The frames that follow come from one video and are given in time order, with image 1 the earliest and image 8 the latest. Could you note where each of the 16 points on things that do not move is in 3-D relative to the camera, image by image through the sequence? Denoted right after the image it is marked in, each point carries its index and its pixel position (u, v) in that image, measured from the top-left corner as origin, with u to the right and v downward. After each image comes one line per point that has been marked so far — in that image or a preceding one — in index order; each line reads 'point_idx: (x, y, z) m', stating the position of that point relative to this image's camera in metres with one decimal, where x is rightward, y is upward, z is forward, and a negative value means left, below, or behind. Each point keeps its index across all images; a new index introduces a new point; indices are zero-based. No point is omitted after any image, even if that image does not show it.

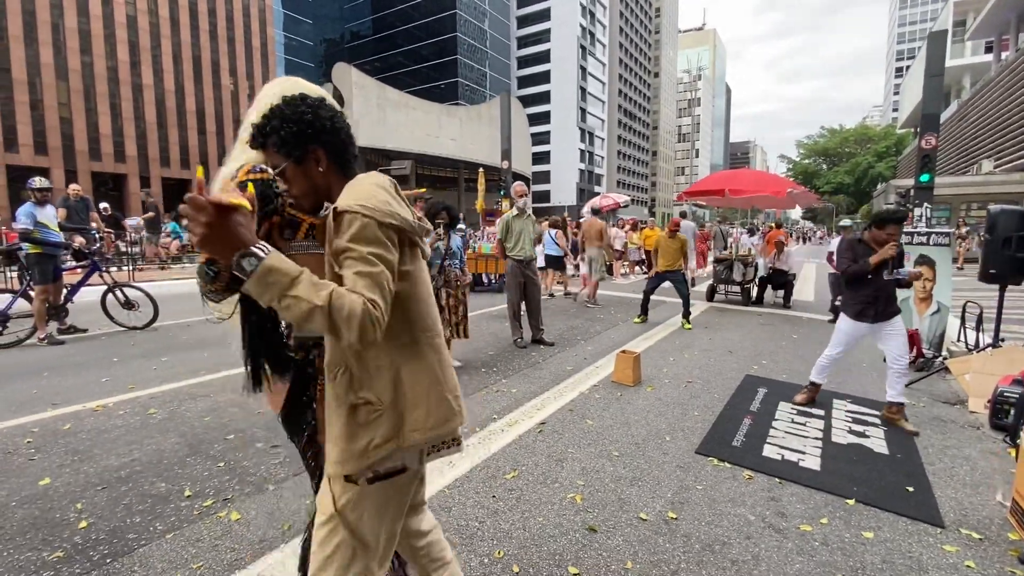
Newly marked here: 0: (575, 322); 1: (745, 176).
0: (+1.1, -0.6, +8.4) m
1: (+5.1, +2.5, +10.6) m
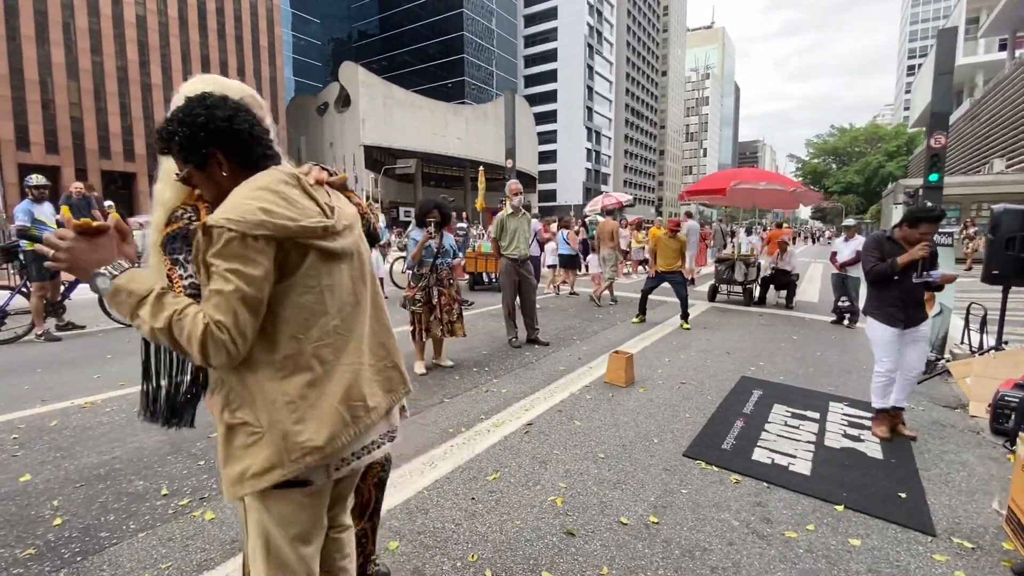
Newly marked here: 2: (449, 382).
0: (+1.0, -0.6, +8.3) m
1: (+5.1, +2.5, +10.5) m
2: (-0.6, -1.0, +4.9) m
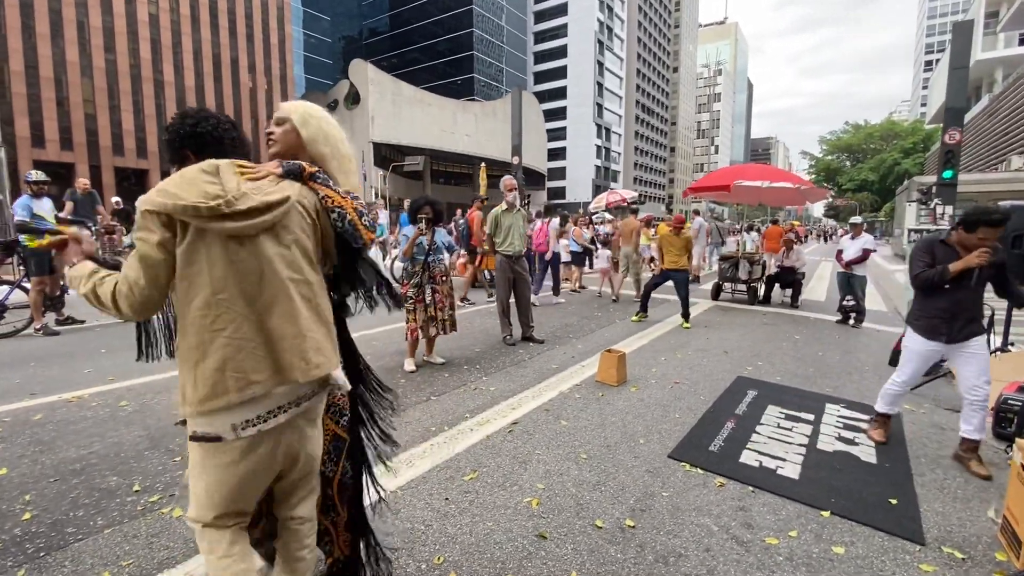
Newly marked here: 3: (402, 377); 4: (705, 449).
0: (+1.0, -0.5, +8.2) m
1: (+5.1, +2.5, +10.3) m
2: (-0.8, -0.9, +4.9) m
3: (-1.1, -0.9, +4.9) m
4: (+1.5, -1.2, +3.7) m
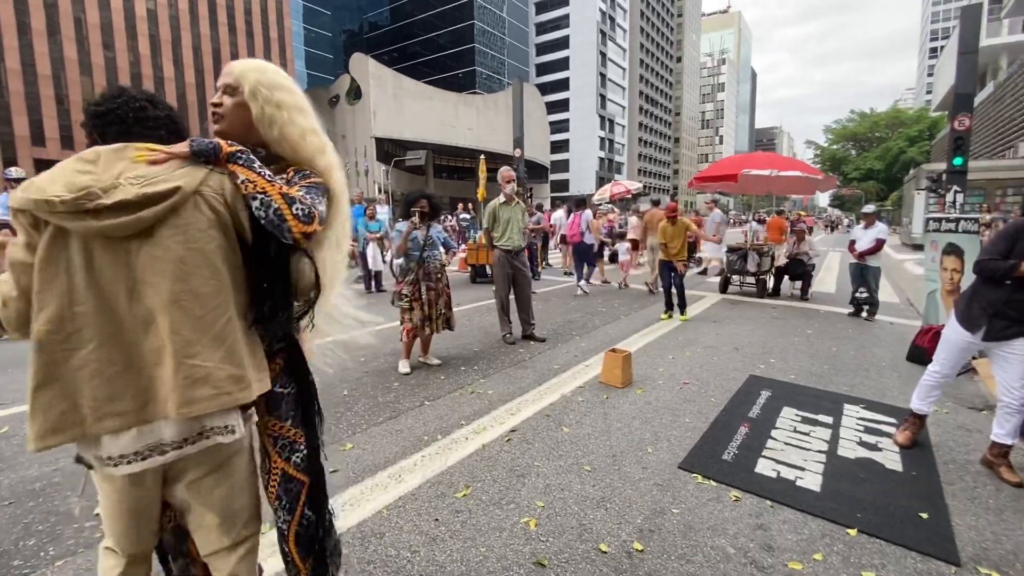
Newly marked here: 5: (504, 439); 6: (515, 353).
0: (+1.0, -0.4, +7.9) m
1: (+5.1, +2.6, +10.0) m
2: (-0.8, -0.9, +4.6) m
3: (-1.1, -0.9, +4.7) m
4: (+1.4, -1.2, +3.4) m
5: (-0.1, -1.1, +3.6) m
6: (0.0, -0.8, +5.7) m
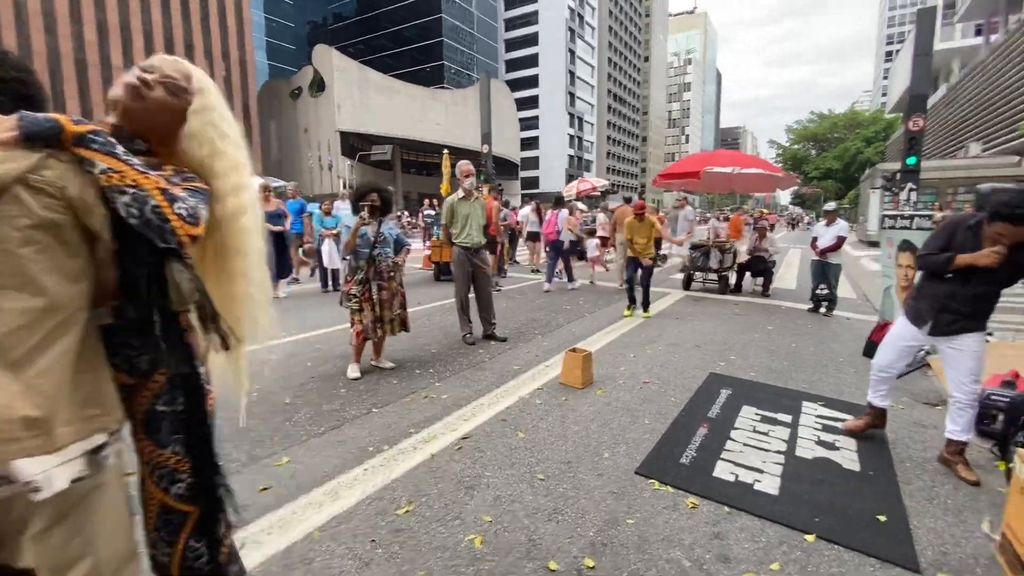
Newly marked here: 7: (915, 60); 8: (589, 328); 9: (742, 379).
0: (+0.4, -0.4, +7.8) m
1: (+4.4, +2.7, +10.1) m
2: (-1.2, -0.9, +4.4) m
3: (-1.5, -0.9, +4.4) m
4: (+1.1, -1.2, +3.3) m
5: (-0.4, -1.1, +3.4) m
6: (-0.4, -0.7, +5.5) m
7: (+11.1, +6.3, +13.4) m
8: (+1.1, -0.6, +6.8) m
9: (+2.3, -0.9, +5.0) m
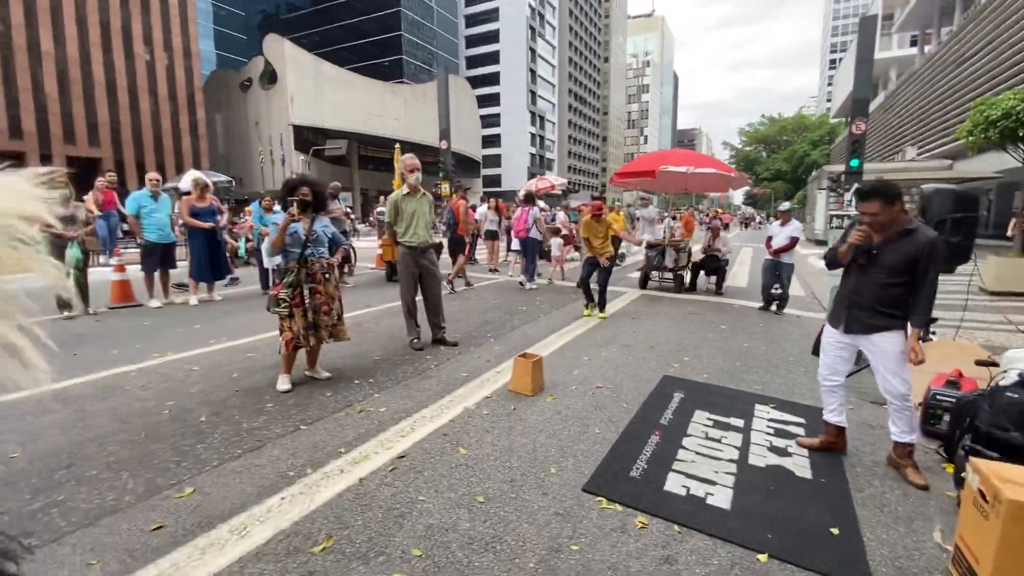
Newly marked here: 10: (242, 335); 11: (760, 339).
0: (-0.3, -0.4, +7.5) m
1: (+3.4, +2.7, +10.1) m
2: (-1.6, -0.9, +4.0) m
3: (-2.0, -0.9, +4.0) m
4: (+0.7, -1.2, +3.1) m
5: (-0.8, -1.1, +3.1) m
6: (-1.0, -0.8, +5.2) m
7: (+9.9, +6.4, +13.9) m
8: (+0.4, -0.6, +6.6) m
9: (+1.8, -0.9, +4.9) m
10: (-3.4, -0.6, +6.0) m
11: (+3.4, -0.7, +6.6) m
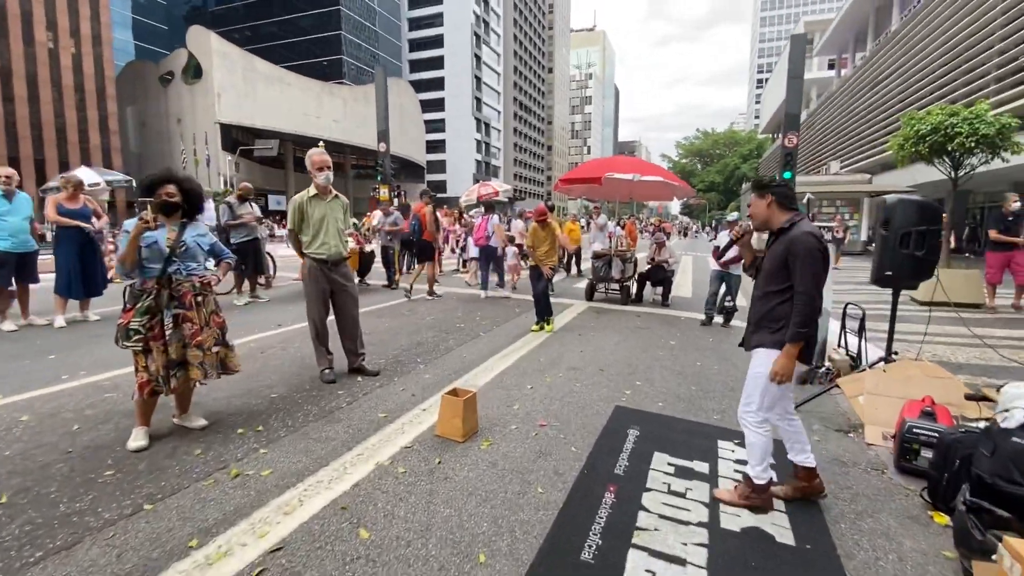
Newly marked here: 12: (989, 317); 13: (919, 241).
0: (-1.2, -0.6, +6.7) m
1: (+2.2, +2.5, +9.7) m
2: (-2.1, -1.1, +3.1) m
3: (-2.5, -1.1, +3.0) m
4: (+0.3, -1.3, +2.4) m
5: (-1.2, -1.3, +2.2) m
6: (-1.6, -1.0, +4.3) m
7: (+8.2, +6.1, +14.3) m
8: (-0.4, -0.8, +5.9) m
9: (+1.2, -1.1, +4.3) m
10: (-4.1, -0.8, +4.9) m
11: (+2.5, -0.9, +6.2) m
12: (+7.7, -0.5, +7.9) m
13: (+3.4, +0.4, +4.1) m
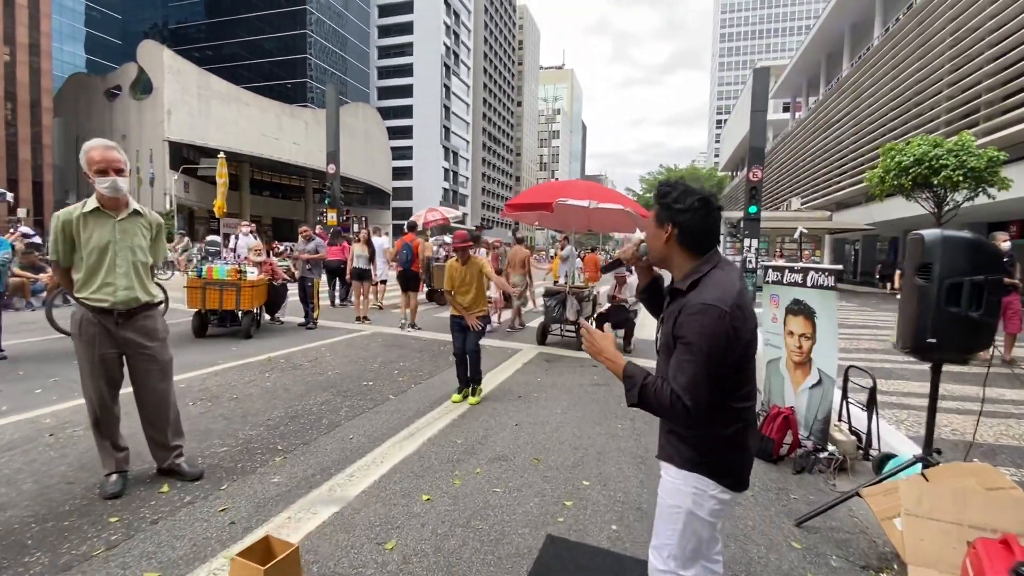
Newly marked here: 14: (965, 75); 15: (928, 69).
0: (-2.1, -1.1, +5.1) m
1: (+1.2, +1.8, +8.5) m
2: (-2.7, -1.4, +1.4) m
3: (-3.1, -1.4, +1.3) m
4: (-0.3, -1.6, +0.9) m
5: (-1.8, -1.5, +0.6) m
6: (-2.3, -1.3, +2.7) m
7: (+6.9, +5.0, +13.7) m
8: (-1.2, -1.3, +4.4) m
9: (+0.5, -1.5, +2.9) m
10: (-4.8, -1.2, +3.1) m
11: (+1.7, -1.4, +4.8) m
12: (+6.8, -1.2, +6.9) m
13: (+2.7, 0.0, +2.9) m
14: (+15.7, +7.4, +16.8) m
15: (+16.3, +8.6, +18.9) m
